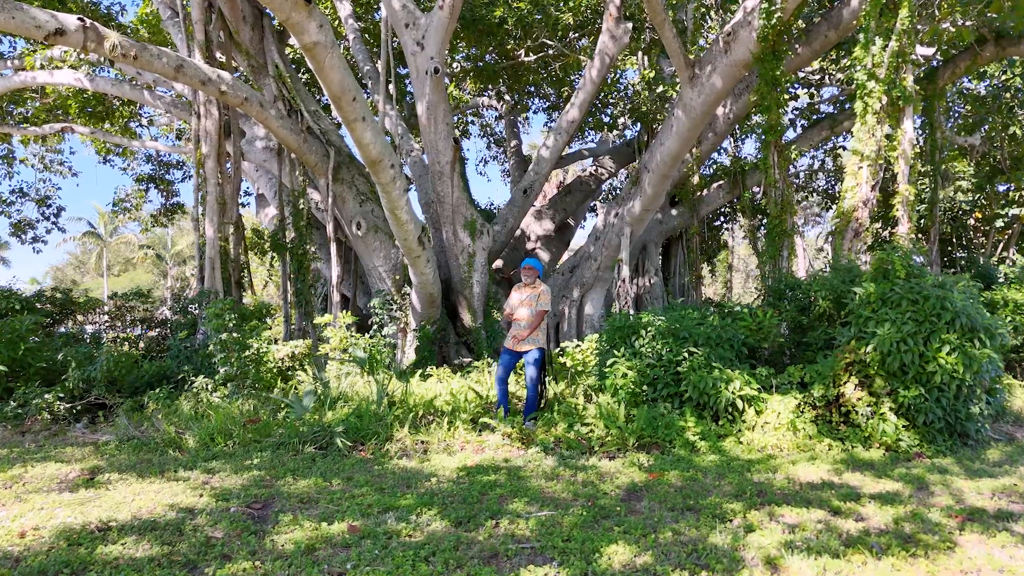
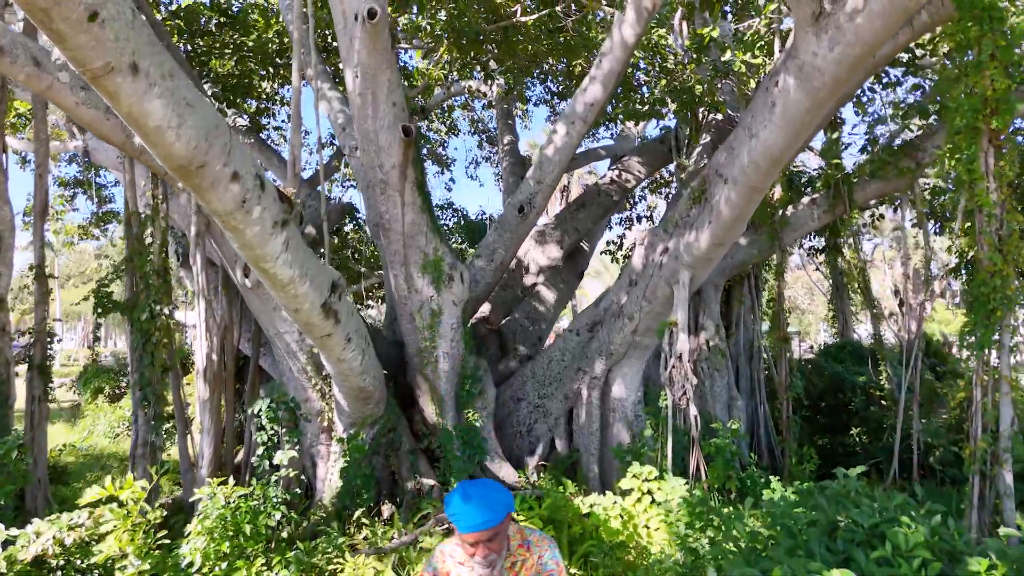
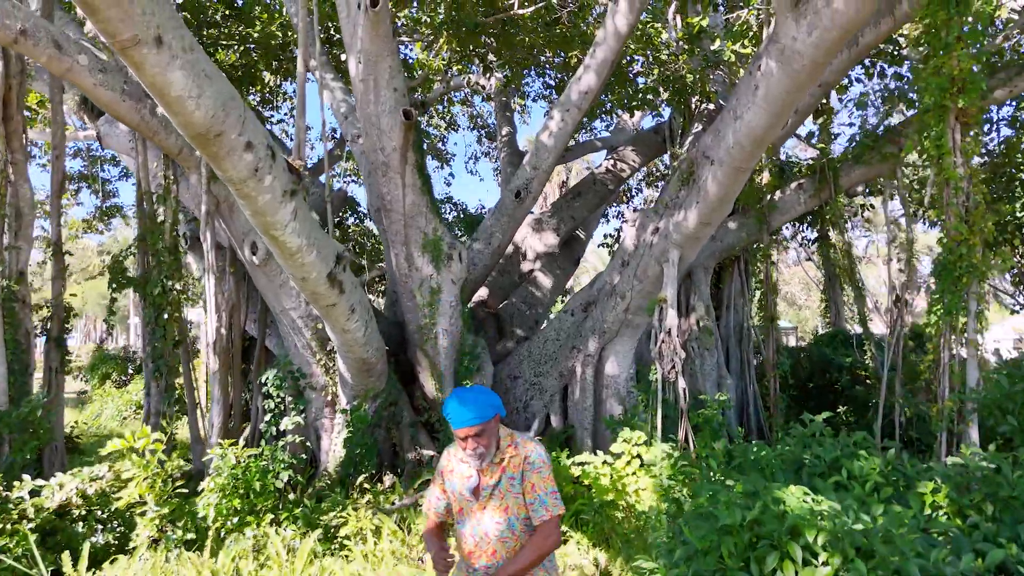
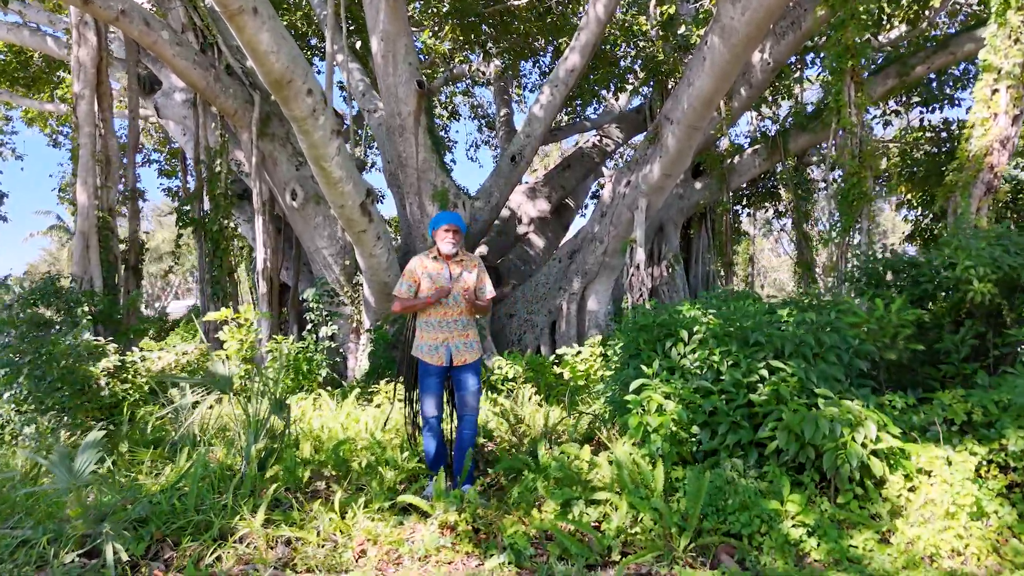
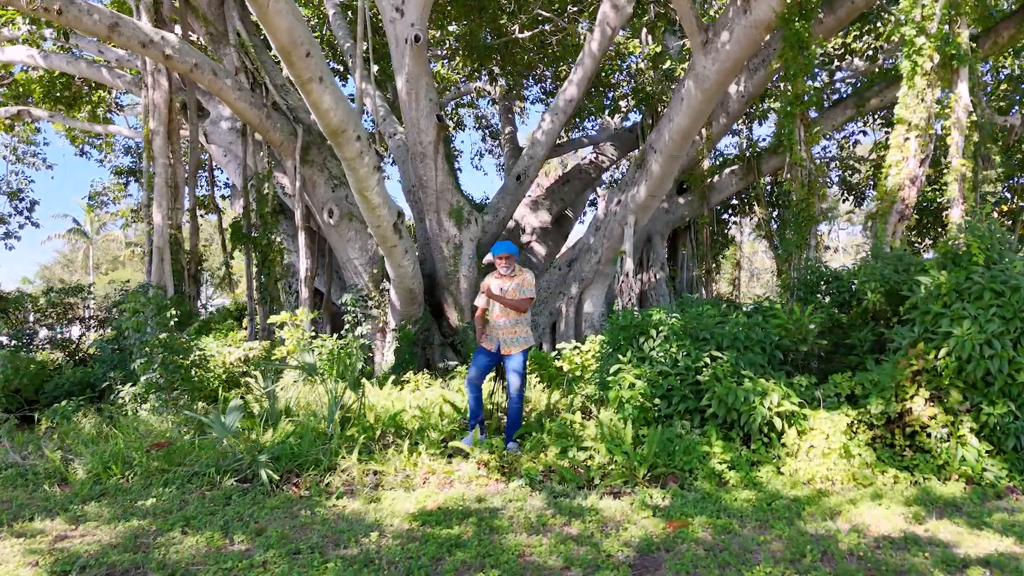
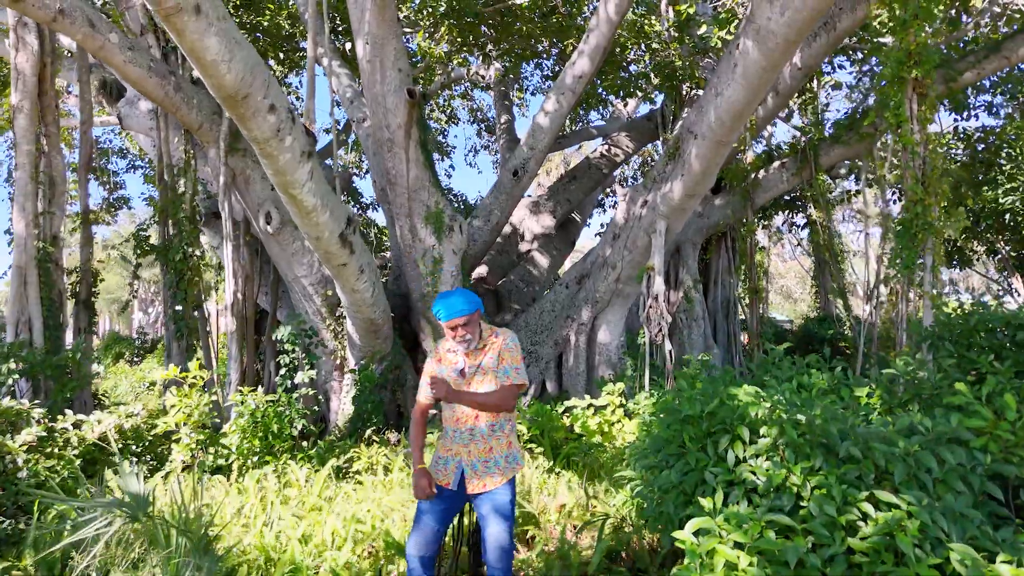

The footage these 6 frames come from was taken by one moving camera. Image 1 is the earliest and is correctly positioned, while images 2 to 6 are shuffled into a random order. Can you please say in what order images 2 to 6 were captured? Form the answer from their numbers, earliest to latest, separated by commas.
5, 4, 6, 3, 2
